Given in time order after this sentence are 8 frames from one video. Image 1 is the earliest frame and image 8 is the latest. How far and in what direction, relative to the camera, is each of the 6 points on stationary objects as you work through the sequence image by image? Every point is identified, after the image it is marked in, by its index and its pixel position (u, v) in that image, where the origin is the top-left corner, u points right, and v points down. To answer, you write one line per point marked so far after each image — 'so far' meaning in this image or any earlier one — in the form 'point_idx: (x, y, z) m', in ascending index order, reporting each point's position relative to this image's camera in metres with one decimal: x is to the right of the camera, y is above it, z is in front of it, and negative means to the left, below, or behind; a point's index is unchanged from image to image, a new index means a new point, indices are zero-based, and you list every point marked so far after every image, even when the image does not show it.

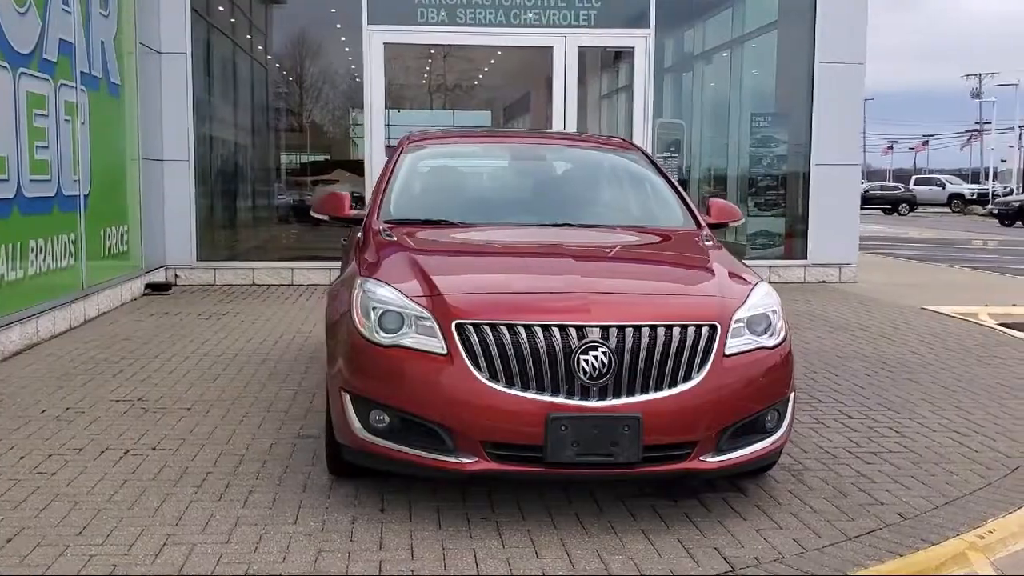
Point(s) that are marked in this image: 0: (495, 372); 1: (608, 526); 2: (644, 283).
0: (0.0, -0.3, +3.6) m
1: (+0.4, -0.9, +3.7) m
2: (+0.5, 0.0, +3.8) m
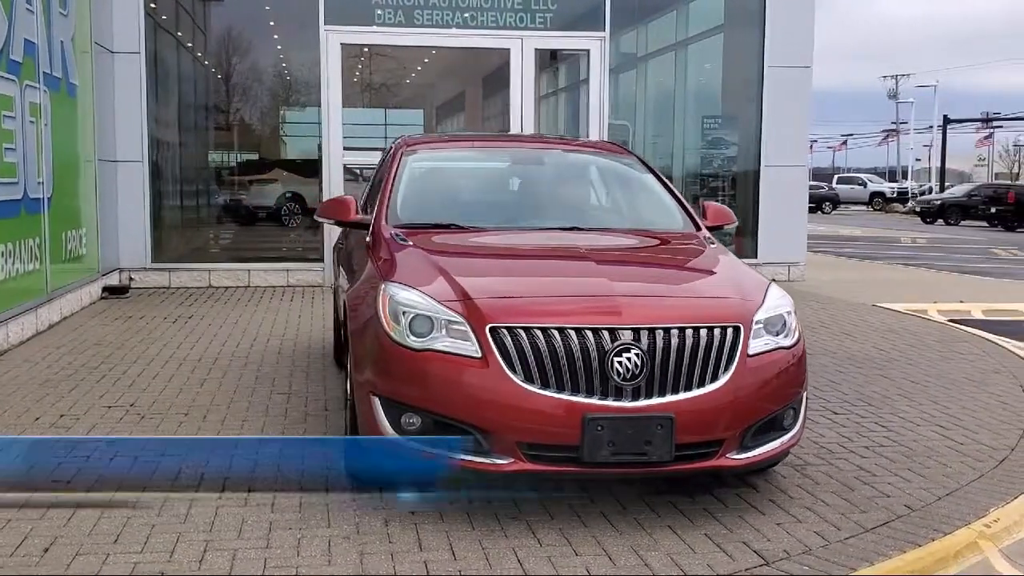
0: (+0.1, -0.3, +3.6) m
1: (+0.5, -0.9, +3.8) m
2: (+0.6, 0.0, +3.9) m
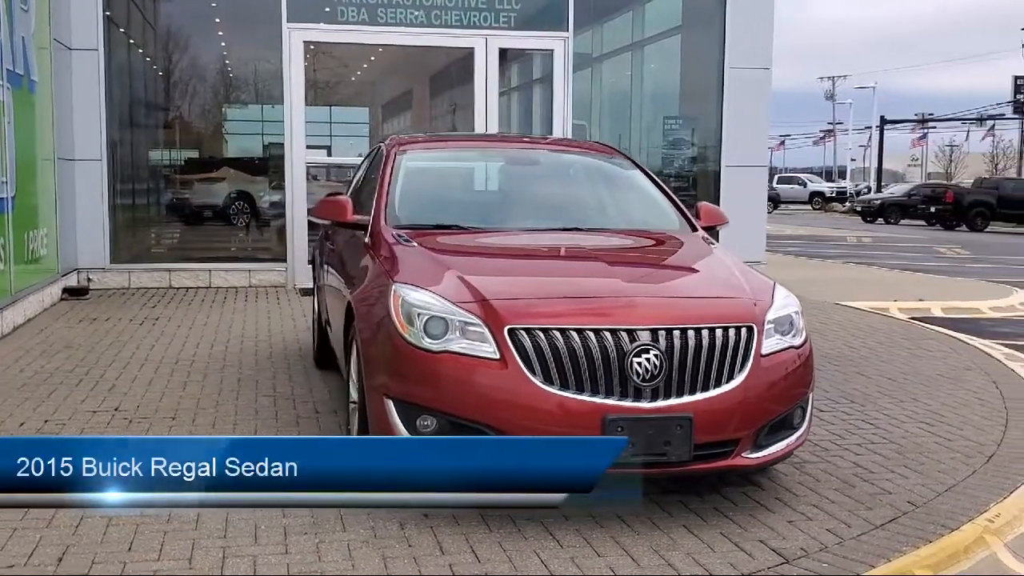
0: (+0.1, -0.3, +3.6) m
1: (+0.5, -0.9, +3.8) m
2: (+0.7, 0.0, +4.0) m
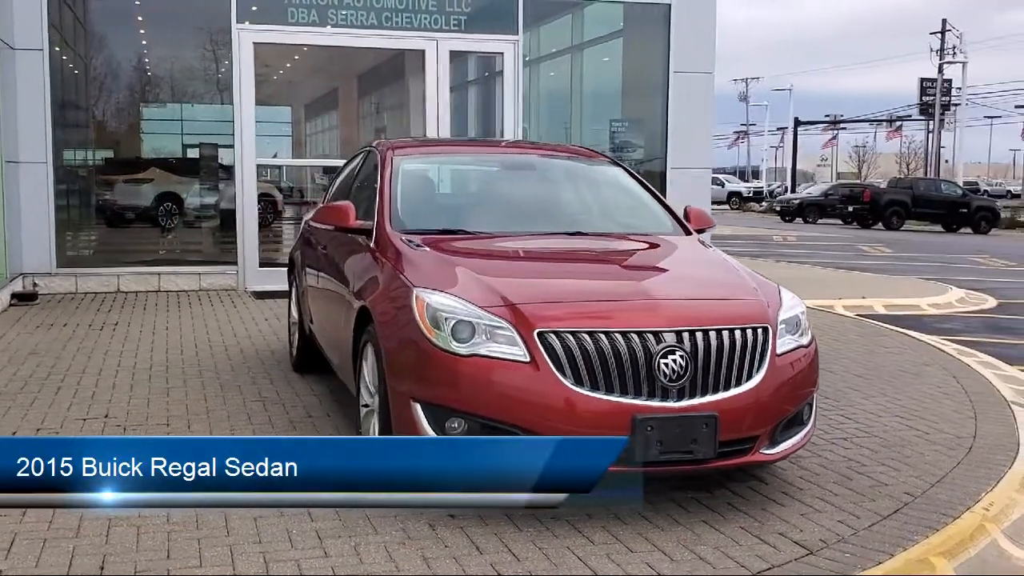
0: (+0.3, -0.3, +3.7) m
1: (+0.6, -0.9, +3.9) m
2: (+0.7, 0.0, +4.1) m
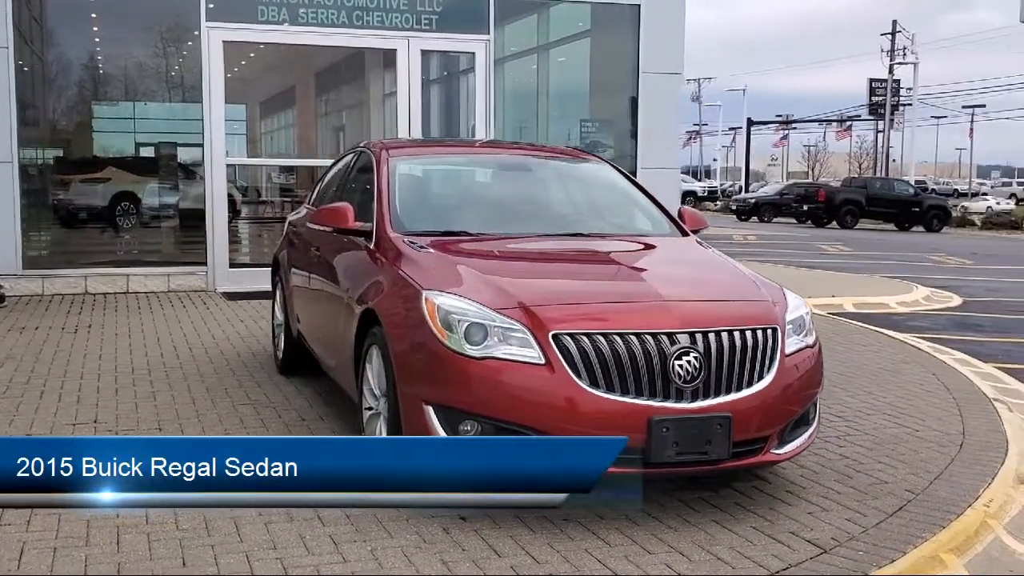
0: (+0.3, -0.3, +3.7) m
1: (+0.7, -0.9, +4.0) m
2: (+0.8, 0.0, +4.1) m
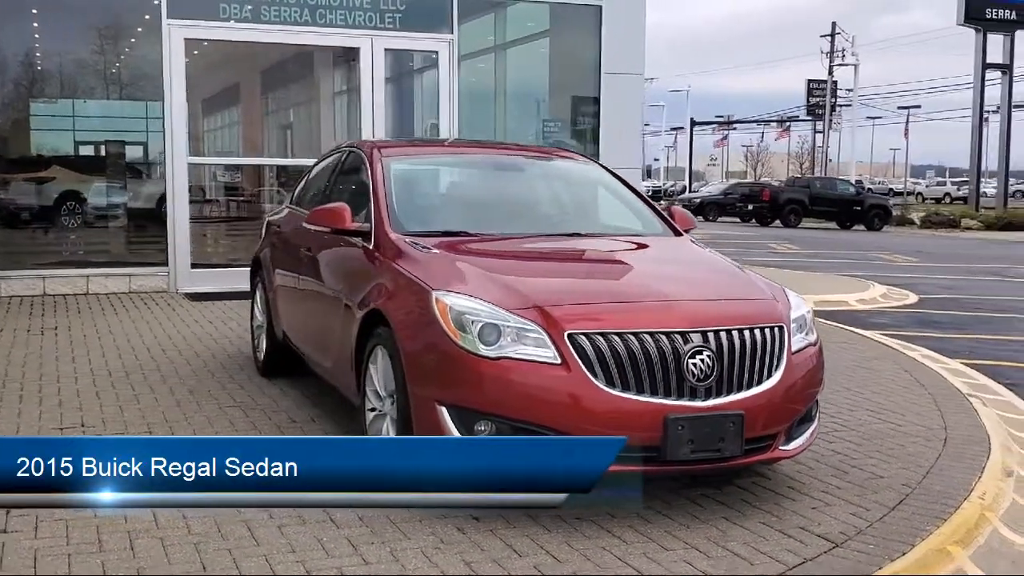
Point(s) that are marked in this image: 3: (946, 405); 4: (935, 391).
0: (+0.4, -0.3, +3.7) m
1: (+0.7, -0.9, +4.0) m
2: (+0.8, 0.0, +4.2) m
3: (+3.0, -0.8, +6.9) m
4: (+3.2, -0.8, +7.4) m
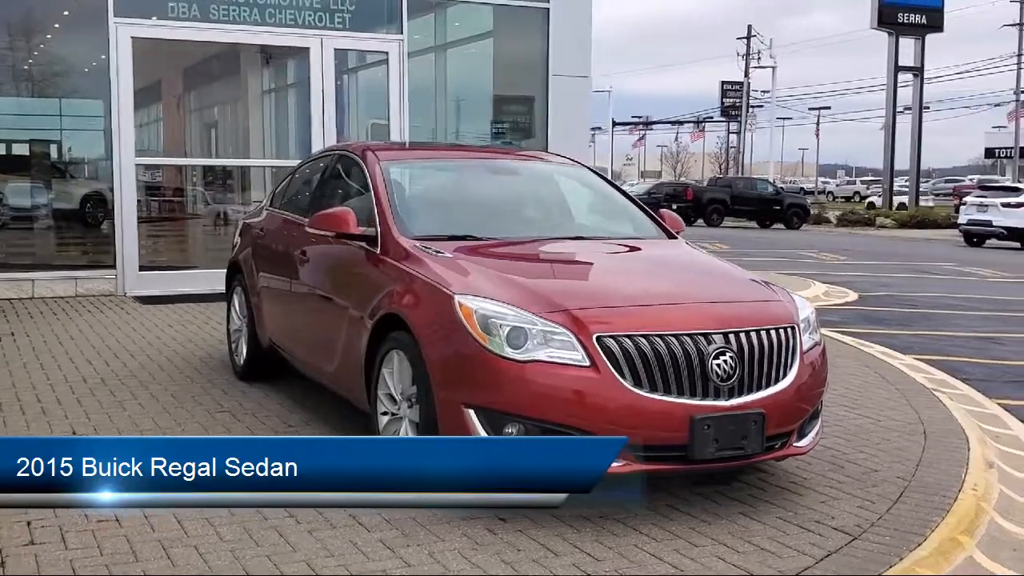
0: (+0.5, -0.3, +3.8) m
1: (+0.8, -0.9, +4.1) m
2: (+0.9, 0.0, +4.3) m
3: (+2.9, -0.8, +7.1) m
4: (+3.0, -0.8, +7.7) m
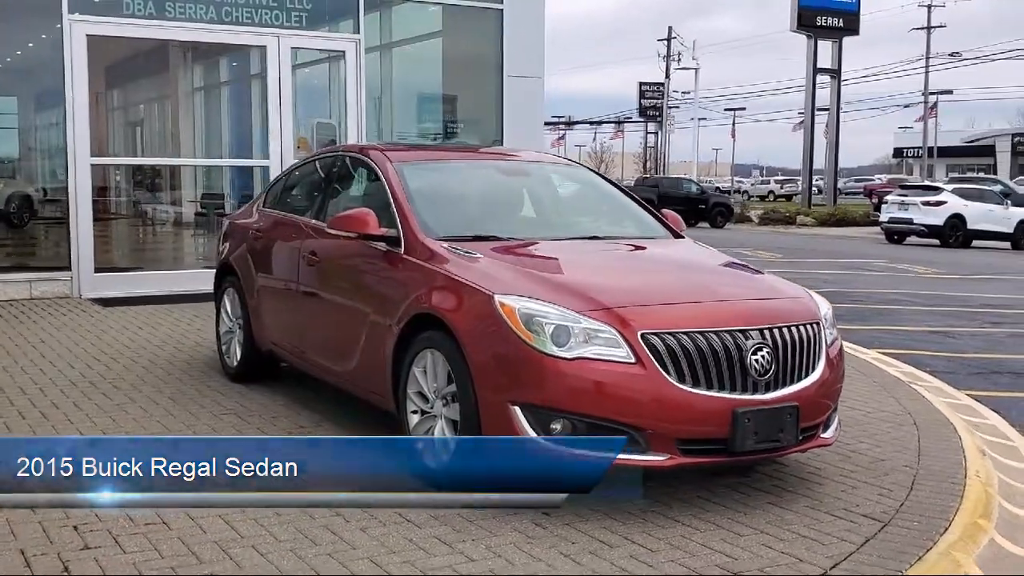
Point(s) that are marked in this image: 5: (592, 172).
0: (+0.7, -0.3, +4.0) m
1: (+1.0, -0.9, +4.3) m
2: (+1.1, 0.0, +4.4) m
3: (+2.9, -0.8, +7.4) m
4: (+3.0, -0.7, +8.0) m
5: (+0.5, +0.7, +6.6) m
